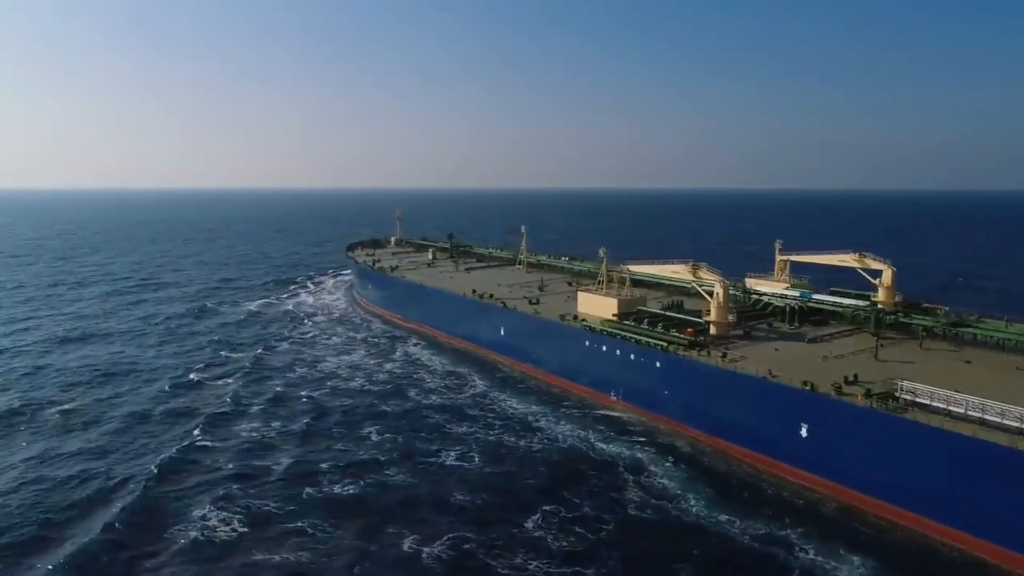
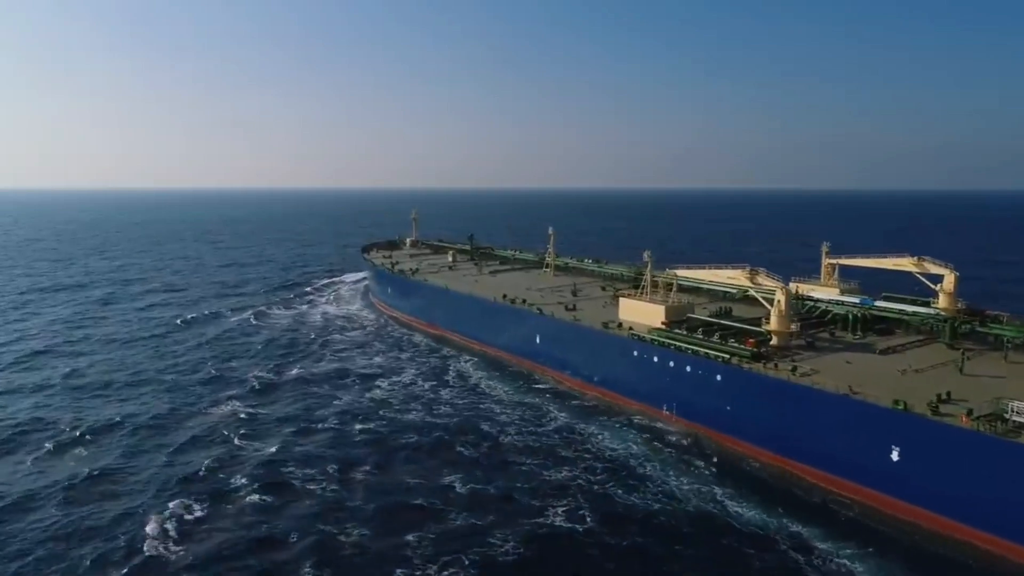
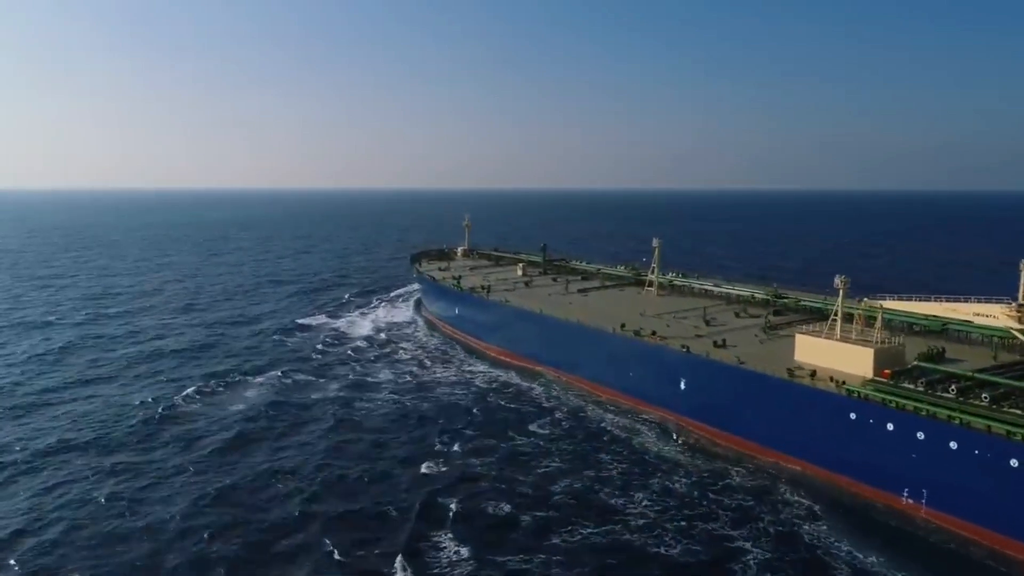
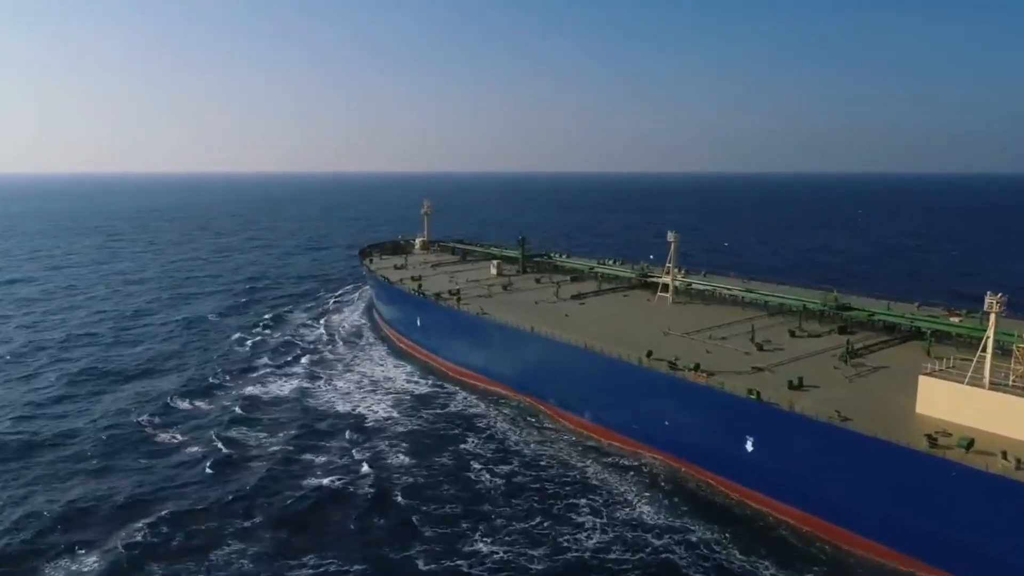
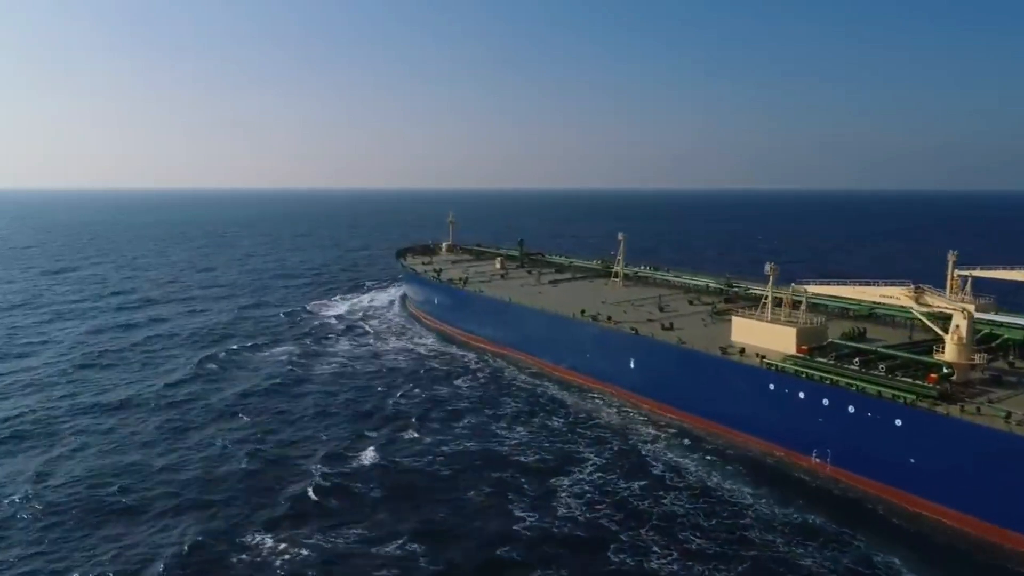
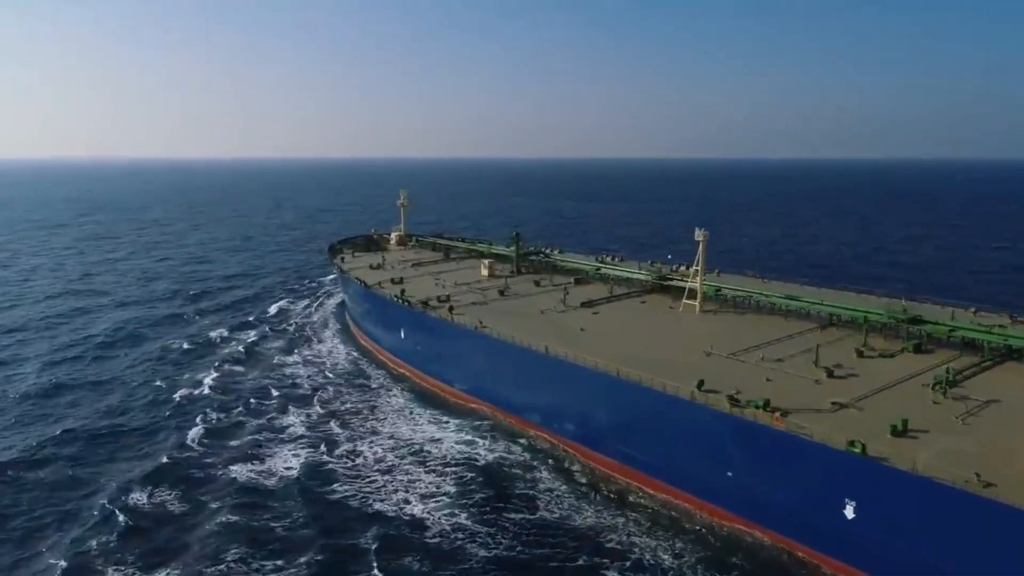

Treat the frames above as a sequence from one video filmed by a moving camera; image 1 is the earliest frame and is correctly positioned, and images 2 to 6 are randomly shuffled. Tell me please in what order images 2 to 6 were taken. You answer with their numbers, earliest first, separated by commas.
2, 5, 3, 4, 6
